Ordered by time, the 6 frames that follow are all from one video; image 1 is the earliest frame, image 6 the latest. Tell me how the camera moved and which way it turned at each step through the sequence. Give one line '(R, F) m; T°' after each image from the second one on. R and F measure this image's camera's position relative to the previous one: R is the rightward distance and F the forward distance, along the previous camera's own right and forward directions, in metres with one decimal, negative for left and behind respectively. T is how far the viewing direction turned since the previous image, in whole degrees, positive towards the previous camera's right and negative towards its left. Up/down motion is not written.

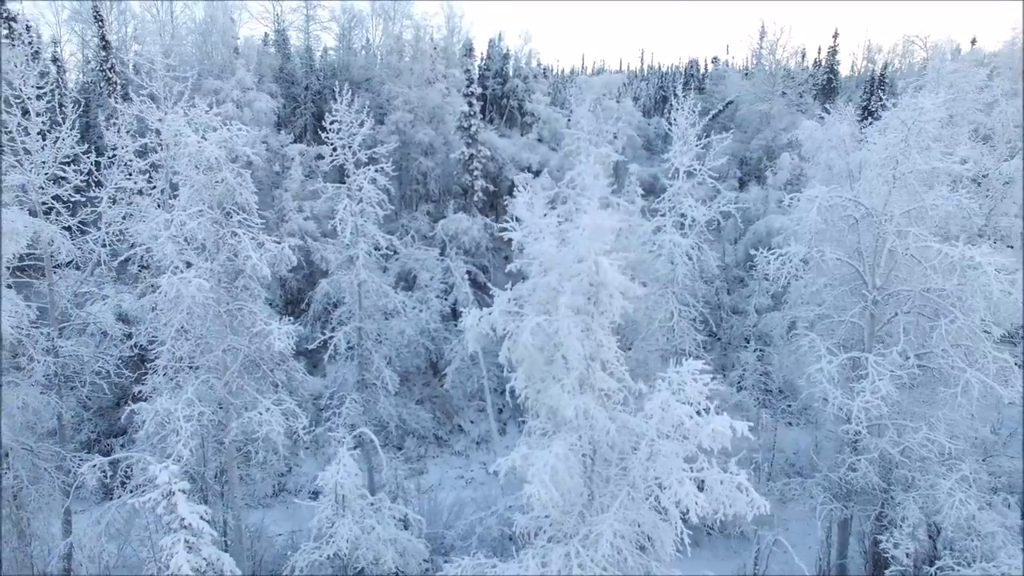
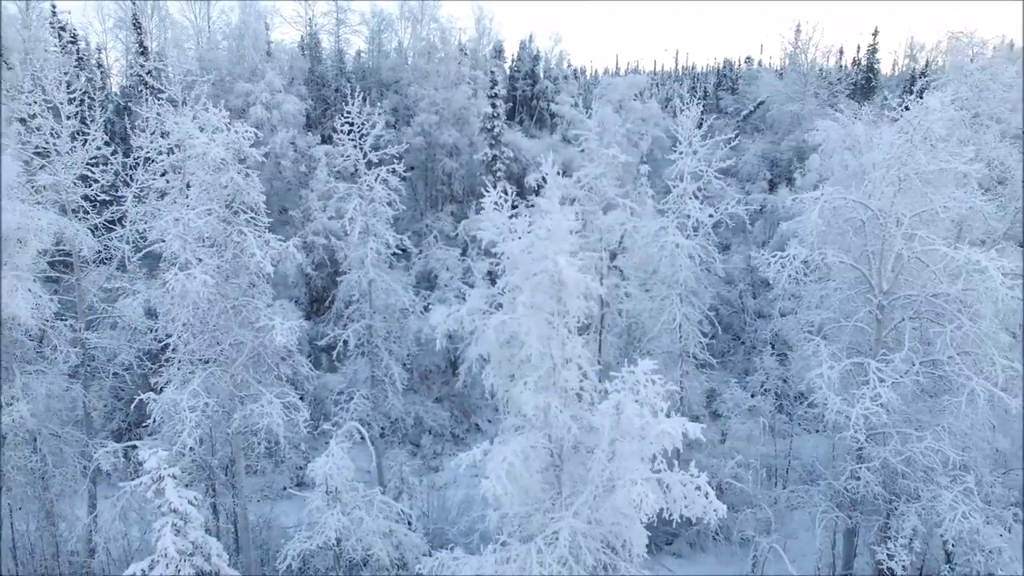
(+0.7, -0.1) m; -3°
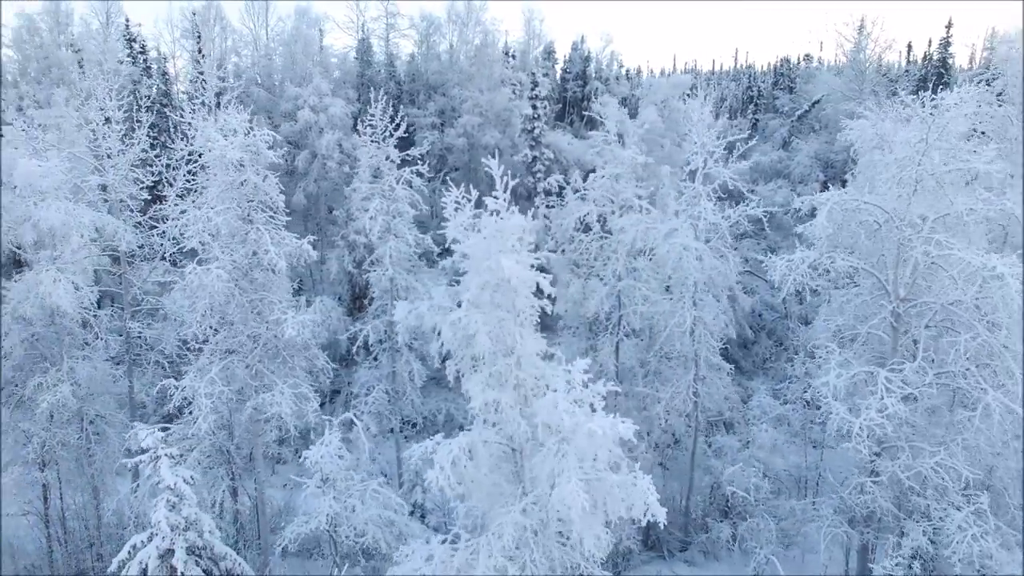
(+1.1, -0.1) m; -5°
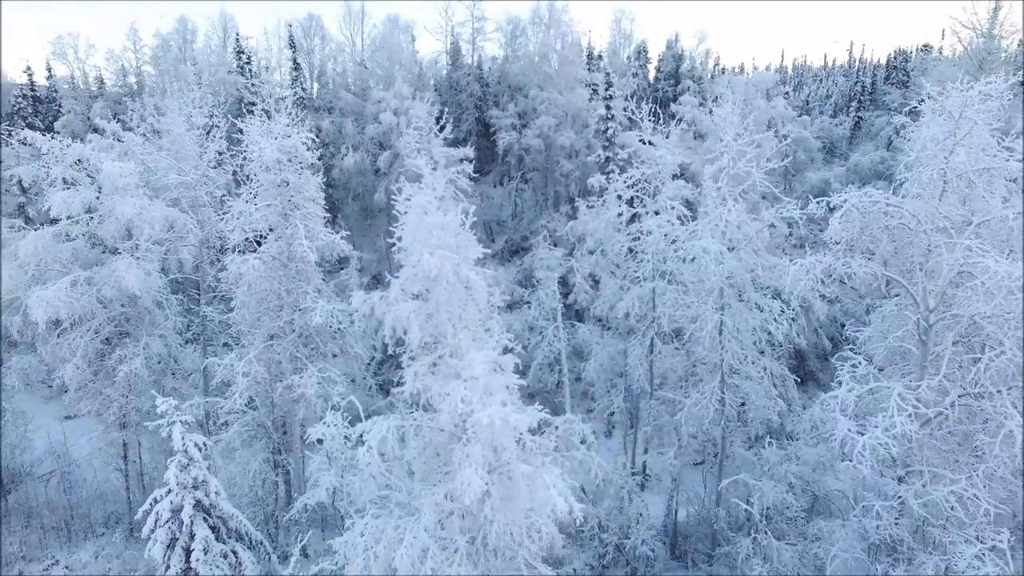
(+1.8, -0.1) m; -9°
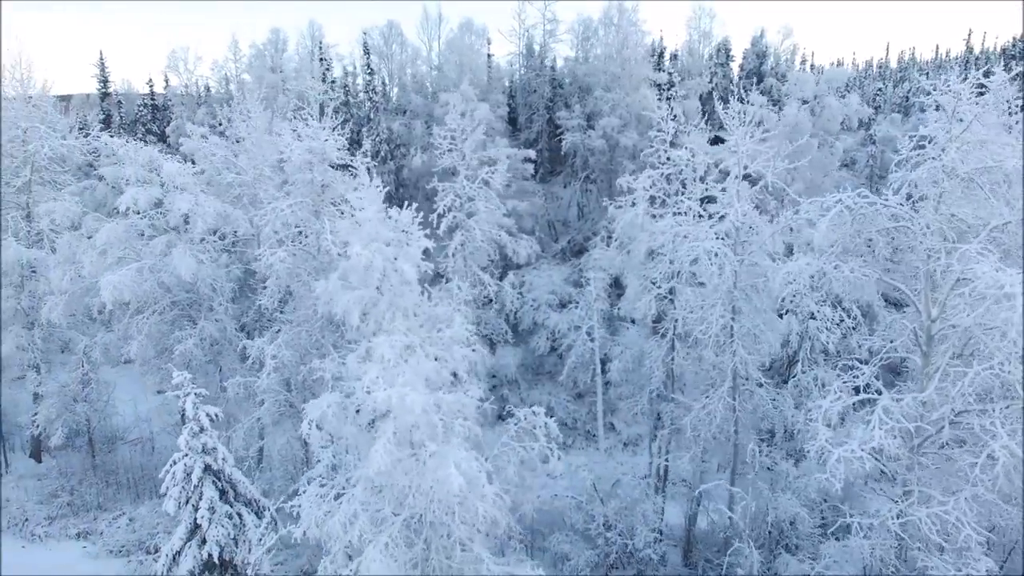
(+1.8, -0.2) m; -8°
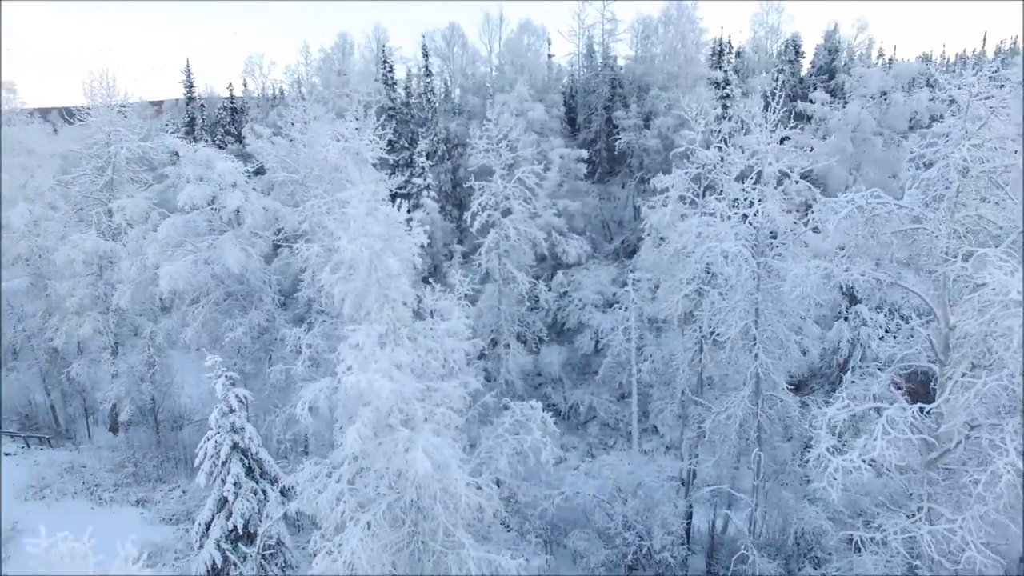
(+1.1, -0.2) m; -6°
